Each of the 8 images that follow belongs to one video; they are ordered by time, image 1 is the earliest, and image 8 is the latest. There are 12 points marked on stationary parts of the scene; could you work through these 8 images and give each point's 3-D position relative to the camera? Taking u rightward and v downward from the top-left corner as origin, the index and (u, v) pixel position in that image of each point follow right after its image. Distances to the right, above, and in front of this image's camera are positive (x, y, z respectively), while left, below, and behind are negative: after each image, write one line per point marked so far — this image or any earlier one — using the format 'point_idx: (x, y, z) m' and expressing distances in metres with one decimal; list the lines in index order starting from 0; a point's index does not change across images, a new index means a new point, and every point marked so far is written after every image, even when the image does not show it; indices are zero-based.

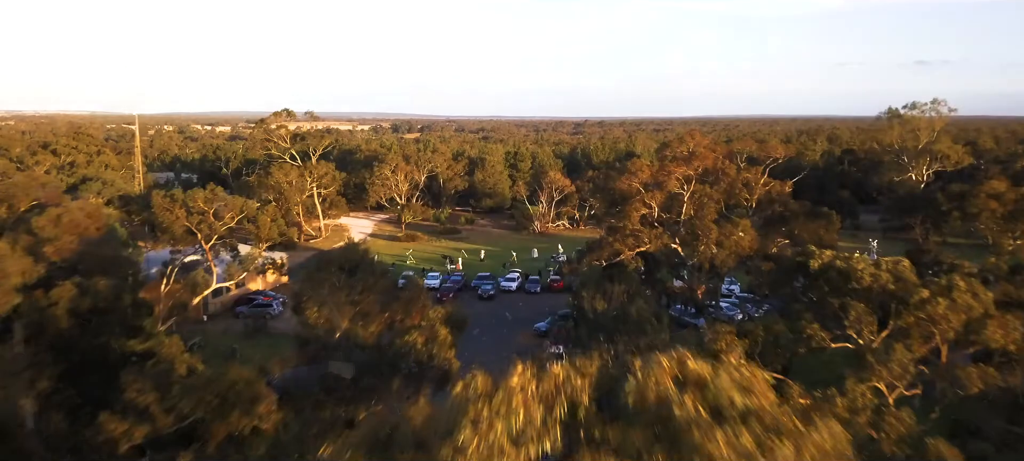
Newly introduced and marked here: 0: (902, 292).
0: (+6.1, -1.0, +10.5) m
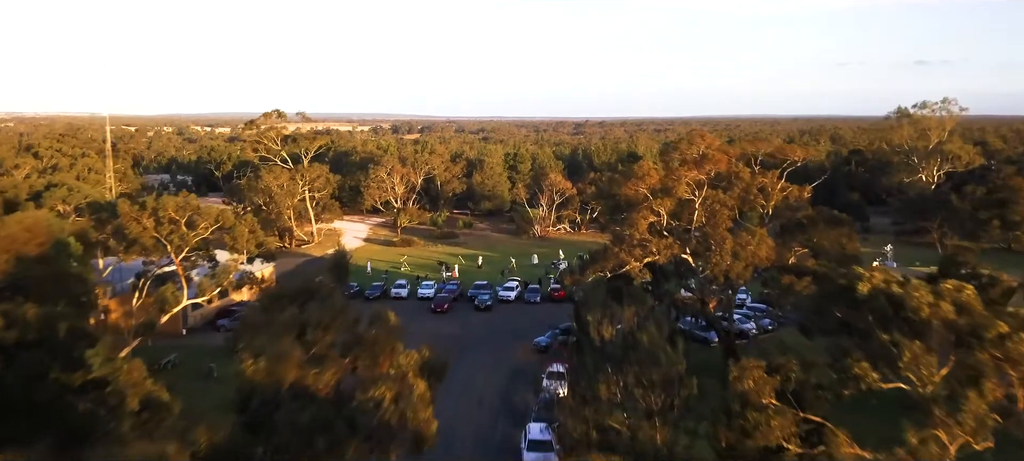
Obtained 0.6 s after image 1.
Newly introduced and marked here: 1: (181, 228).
0: (+6.0, -1.2, +8.8) m
1: (-9.4, +0.1, +19.4) m
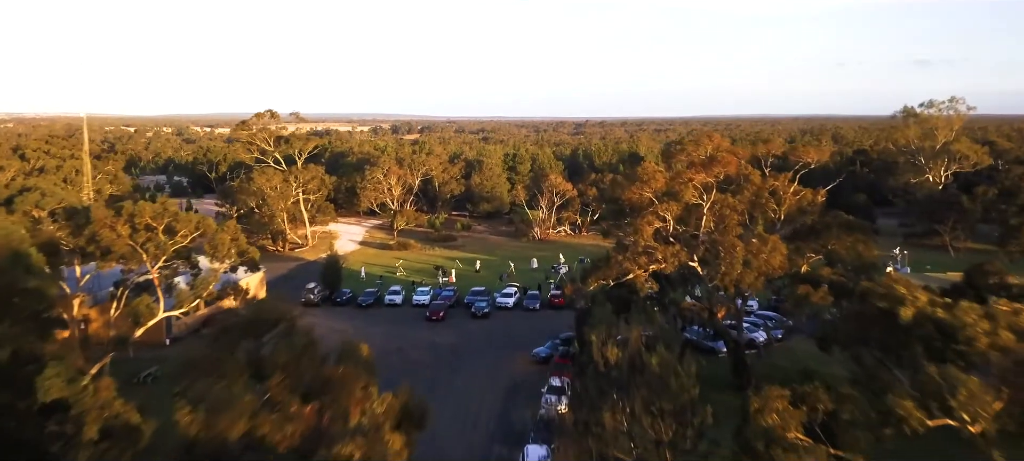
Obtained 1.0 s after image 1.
0: (+5.9, -1.4, +7.7) m
1: (-9.5, -0.1, +18.3) m
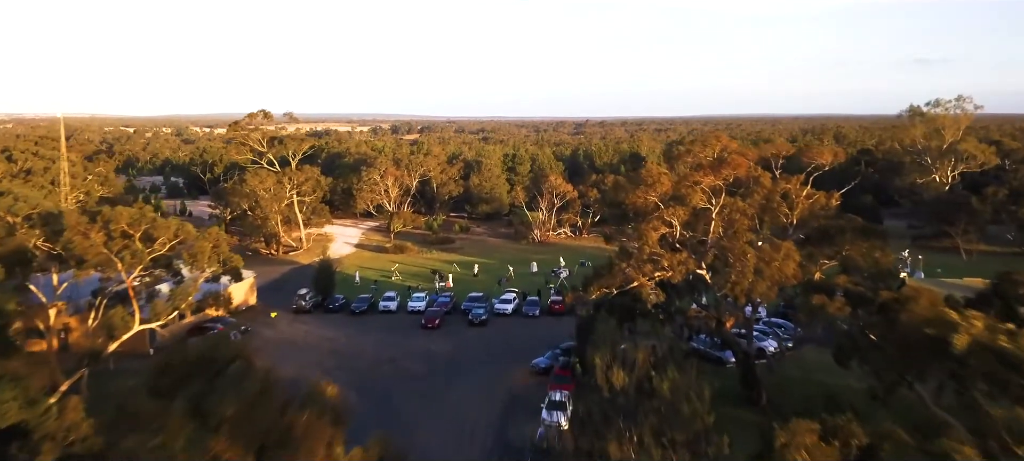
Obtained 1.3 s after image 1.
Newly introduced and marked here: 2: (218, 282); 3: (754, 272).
0: (+5.8, -1.6, +6.6) m
1: (-9.5, -0.3, +17.2) m
2: (-8.1, -1.4, +18.7) m
3: (+6.1, -1.0, +17.0) m
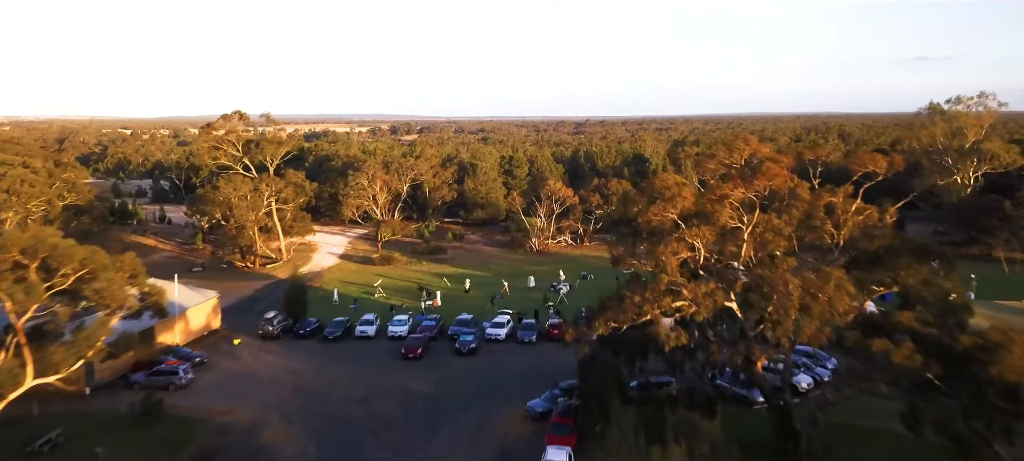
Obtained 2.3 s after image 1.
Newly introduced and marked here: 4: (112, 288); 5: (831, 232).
0: (+5.5, -2.1, +3.3) m
1: (-9.8, -0.9, +13.9) m
2: (-8.4, -2.0, +15.4) m
3: (+5.8, -1.6, +13.7) m
4: (-8.4, -1.2, +14.4) m
5: (+7.3, 0.0, +15.6) m
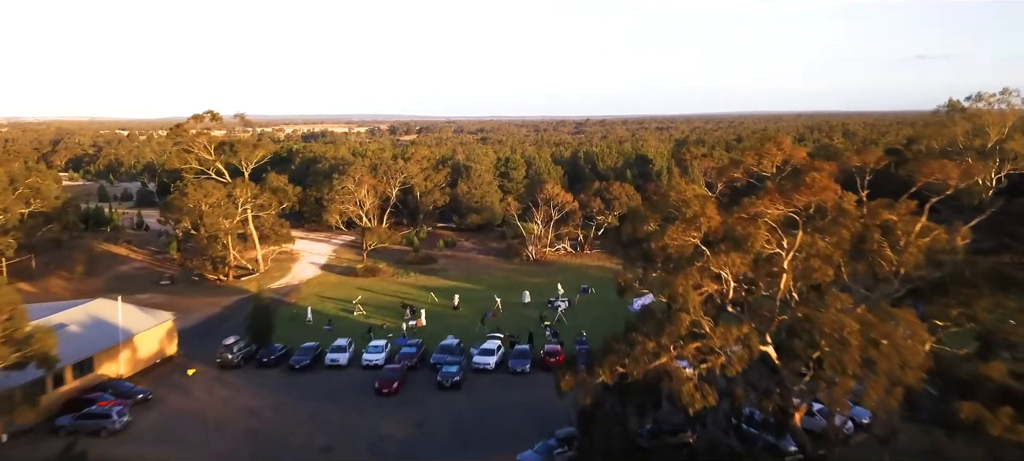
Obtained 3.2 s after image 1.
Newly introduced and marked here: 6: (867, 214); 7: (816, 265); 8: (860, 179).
0: (+5.2, -2.6, +0.3) m
1: (-10.1, -1.4, +10.9) m
2: (-8.7, -2.5, +12.4) m
3: (+5.5, -2.0, +10.7) m
4: (-8.7, -1.7, +11.3) m
5: (+6.9, -0.5, +12.5) m
6: (+6.6, +0.4, +12.9) m
7: (+5.4, -0.6, +12.1) m
8: (+7.7, +1.2, +15.1) m
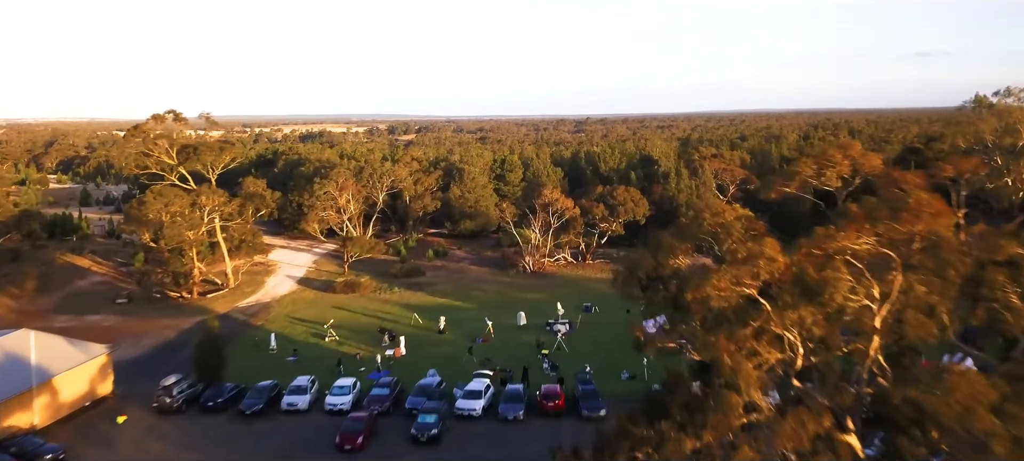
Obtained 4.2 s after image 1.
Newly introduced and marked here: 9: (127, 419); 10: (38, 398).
0: (+4.9, -3.1, -3.3) m
1: (-10.4, -2.0, +7.3) m
2: (-9.0, -3.1, +8.8) m
3: (+5.2, -2.6, +7.1) m
4: (-9.0, -2.3, +7.7) m
5: (+6.6, -1.0, +8.9) m
6: (+6.3, -0.2, +9.3) m
7: (+5.1, -1.1, +8.5) m
8: (+7.4, +0.6, +11.5) m
9: (-11.0, -5.4, +19.4) m
10: (-13.0, -4.6, +18.6) m
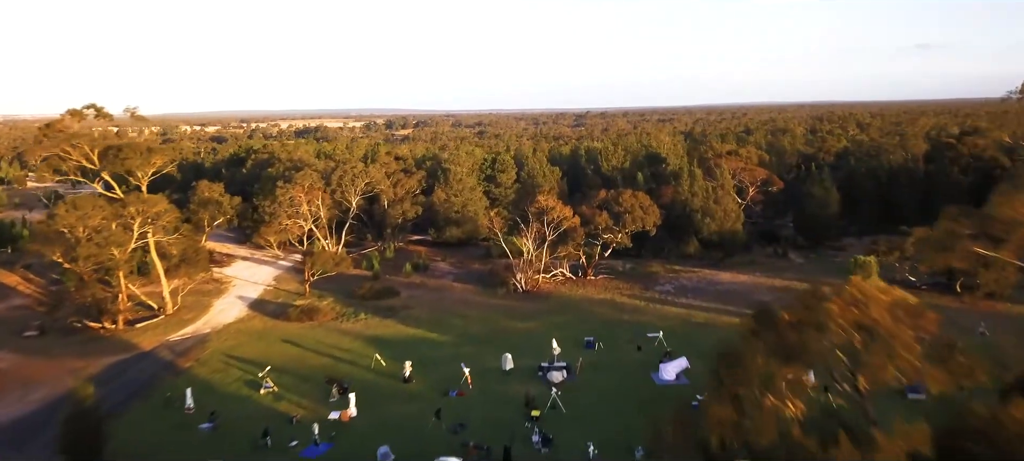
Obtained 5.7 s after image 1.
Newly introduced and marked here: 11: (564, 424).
0: (+4.3, -4.1, -8.8) m
1: (-11.0, -3.0, +1.9) m
2: (-9.5, -4.0, +3.3) m
3: (+4.6, -3.4, +1.6) m
4: (-9.5, -3.2, +2.3) m
5: (+6.1, -1.9, +3.5) m
6: (+5.8, -1.0, +3.8) m
7: (+4.6, -2.0, +3.0) m
8: (+6.8, -0.2, +6.1) m
9: (-11.5, -6.2, +14.0) m
10: (-13.5, -5.4, +13.1) m
11: (+1.3, -5.1, +18.0) m
